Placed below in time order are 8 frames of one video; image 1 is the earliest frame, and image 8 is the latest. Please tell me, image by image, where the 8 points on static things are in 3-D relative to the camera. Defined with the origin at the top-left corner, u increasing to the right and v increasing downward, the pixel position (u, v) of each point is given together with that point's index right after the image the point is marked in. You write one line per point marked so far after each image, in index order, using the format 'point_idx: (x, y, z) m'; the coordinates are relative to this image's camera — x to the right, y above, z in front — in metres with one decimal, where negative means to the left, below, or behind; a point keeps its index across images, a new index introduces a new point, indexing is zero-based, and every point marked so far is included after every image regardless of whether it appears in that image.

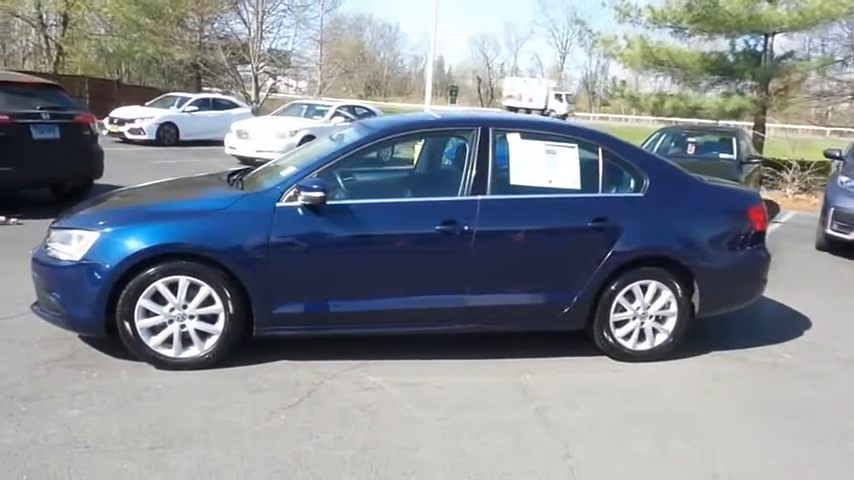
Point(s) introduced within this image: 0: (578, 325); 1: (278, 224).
0: (+1.4, -0.8, +5.3) m
1: (-1.2, +0.1, +4.6) m
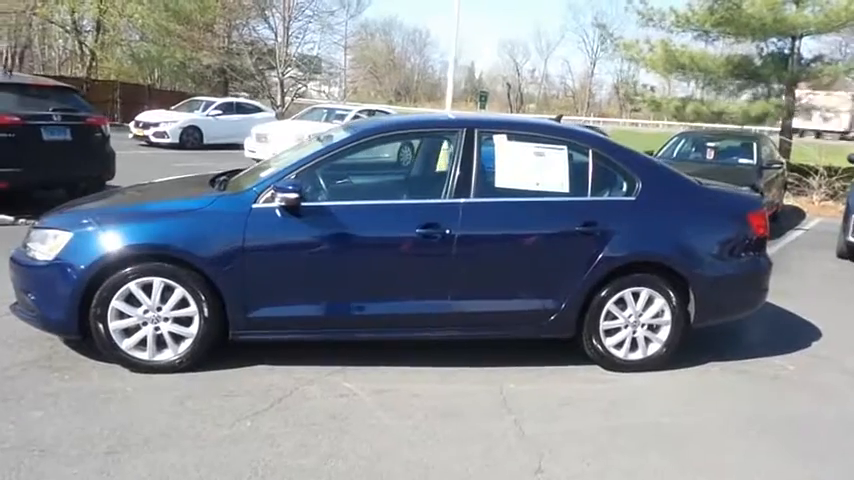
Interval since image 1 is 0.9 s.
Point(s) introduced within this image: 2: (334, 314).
0: (+1.2, -0.8, +5.1) m
1: (-1.4, +0.1, +4.5) m
2: (-0.8, -0.6, +4.7) m
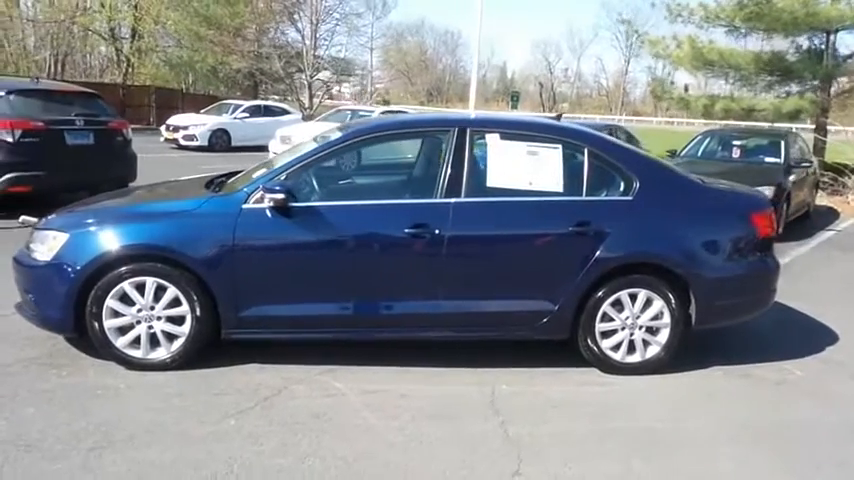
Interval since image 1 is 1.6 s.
0: (+1.2, -0.8, +5.0) m
1: (-1.5, +0.1, +4.6) m
2: (-0.9, -0.6, +4.7) m
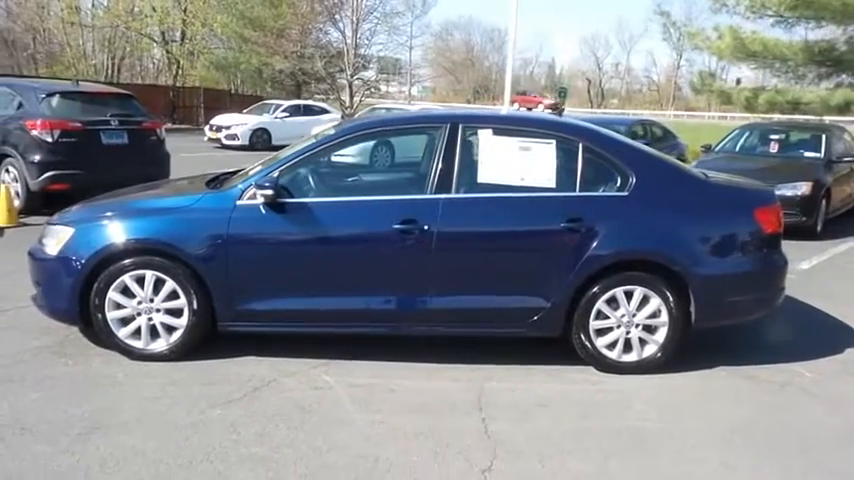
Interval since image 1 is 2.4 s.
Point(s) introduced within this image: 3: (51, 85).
0: (+1.1, -0.8, +4.9) m
1: (-1.6, +0.2, +4.7) m
2: (-0.9, -0.6, +4.8) m
3: (-7.2, +3.0, +11.1) m
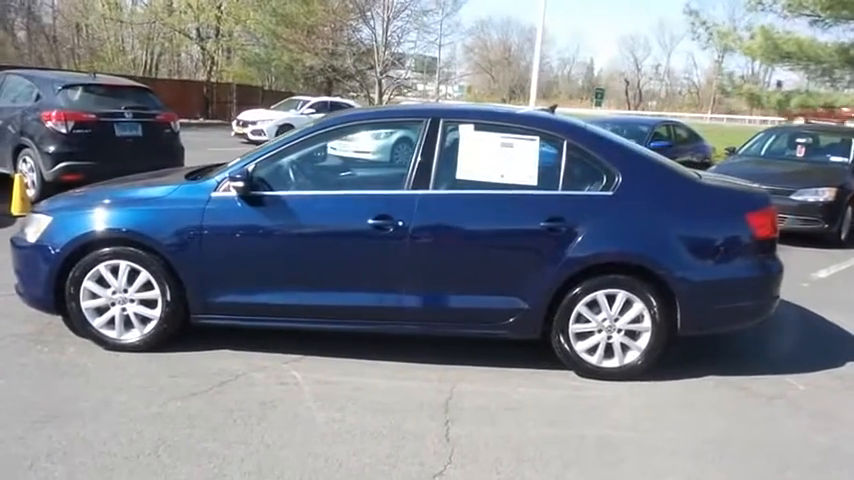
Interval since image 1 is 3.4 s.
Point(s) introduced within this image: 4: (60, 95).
0: (+0.9, -0.8, +4.8) m
1: (-1.7, +0.2, +4.7) m
2: (-1.1, -0.5, +4.8) m
3: (-7.0, +3.2, +11.2) m
4: (-7.0, +2.8, +10.9) m
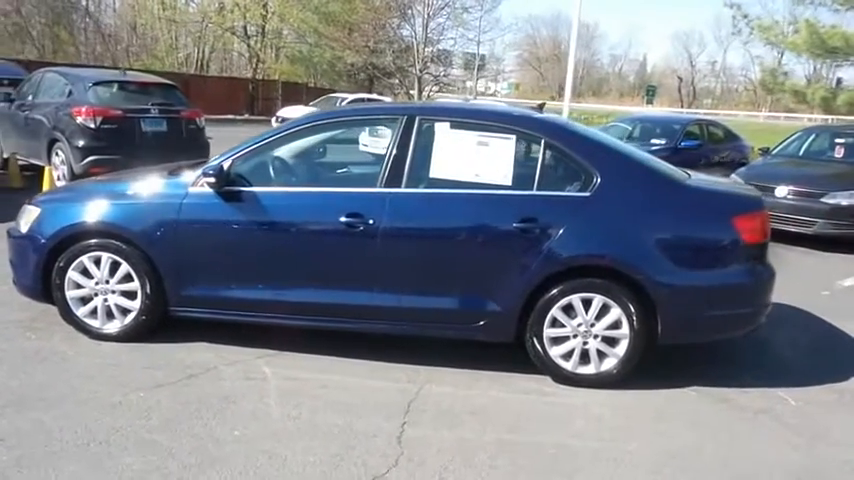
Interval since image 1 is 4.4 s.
0: (+0.7, -0.8, +4.7) m
1: (-2.0, +0.3, +4.7) m
2: (-1.4, -0.5, +4.8) m
3: (-6.7, +3.4, +11.6) m
4: (-6.7, +2.9, +11.3) m
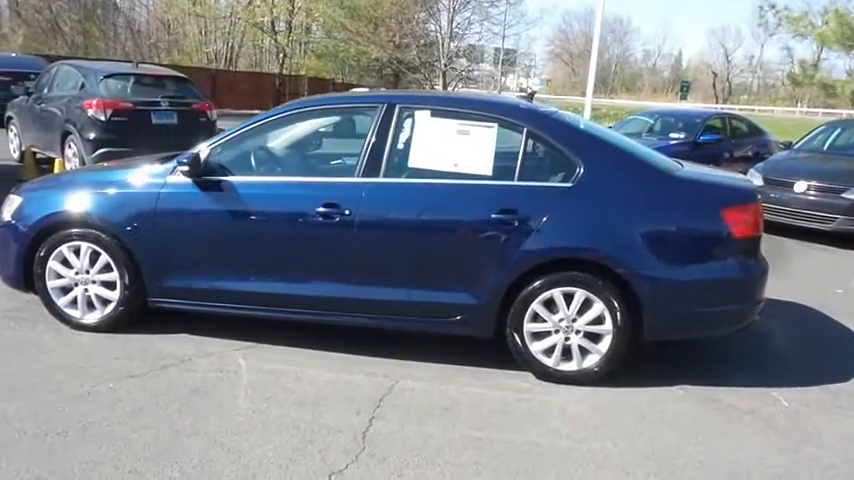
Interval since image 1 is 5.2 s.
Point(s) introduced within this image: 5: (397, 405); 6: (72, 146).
0: (+0.5, -0.7, +4.6) m
1: (-2.1, +0.3, +4.7) m
2: (-1.5, -0.4, +4.7) m
3: (-6.6, +3.6, +11.8) m
4: (-6.6, +3.1, +11.4) m
5: (-0.2, -1.2, +4.0) m
6: (-7.4, +1.9, +11.8) m
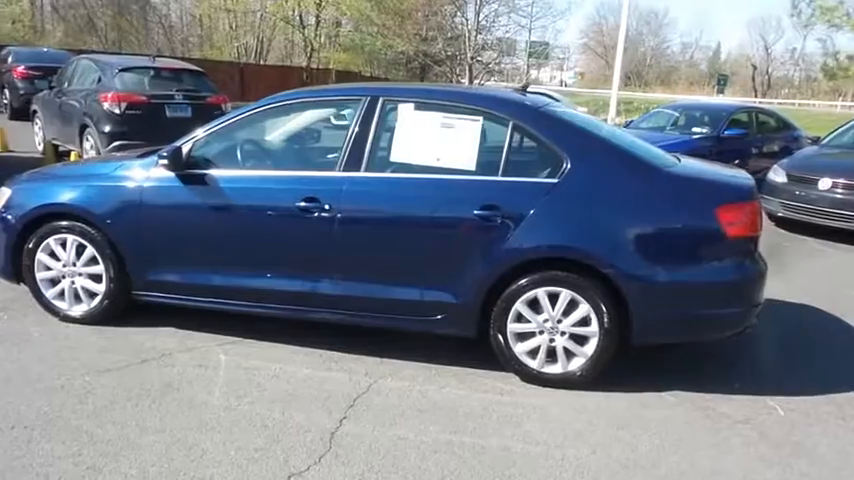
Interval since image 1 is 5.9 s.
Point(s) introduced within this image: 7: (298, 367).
0: (+0.3, -0.7, +4.4) m
1: (-2.2, +0.4, +4.7) m
2: (-1.7, -0.4, +4.7) m
3: (-6.4, +3.7, +11.9) m
4: (-6.4, +3.3, +11.6) m
5: (-0.4, -1.1, +3.9) m
6: (-7.2, +2.1, +11.9) m
7: (-1.0, -1.0, +4.4) m
